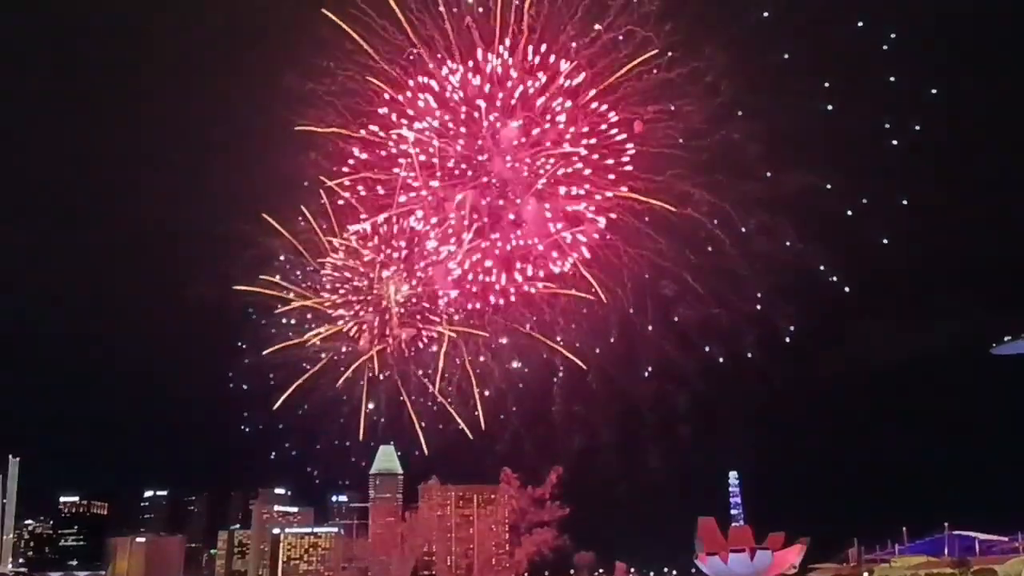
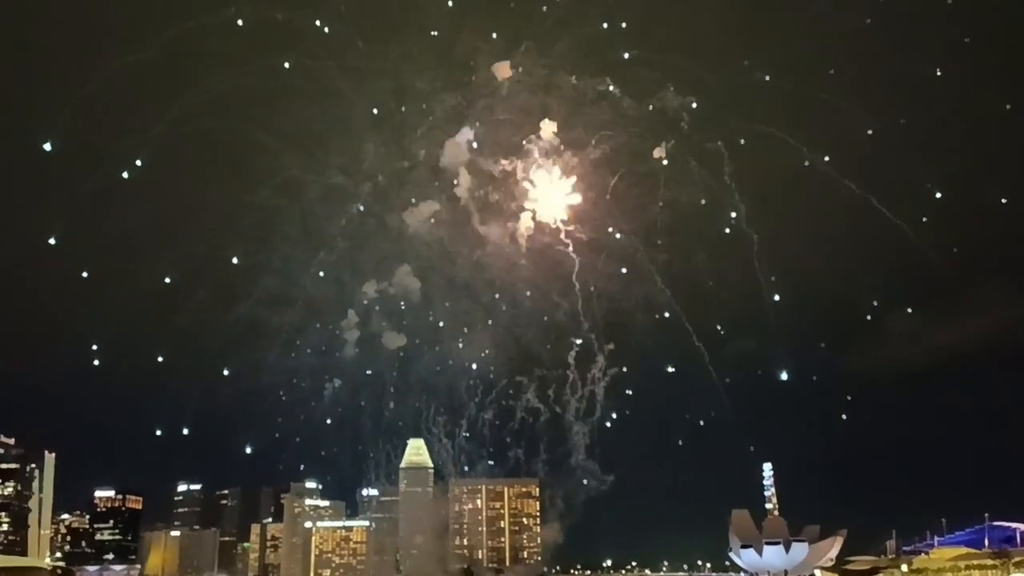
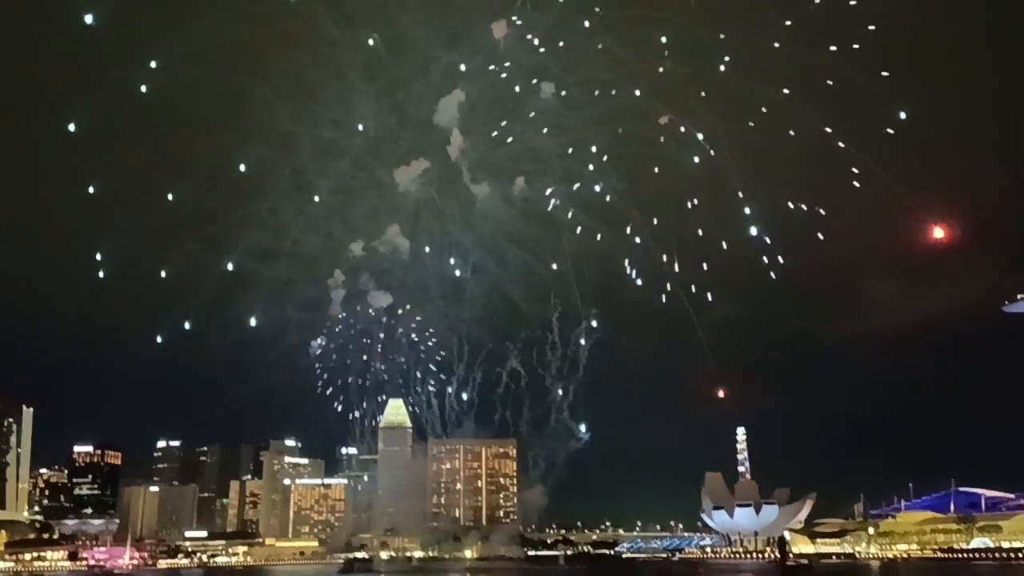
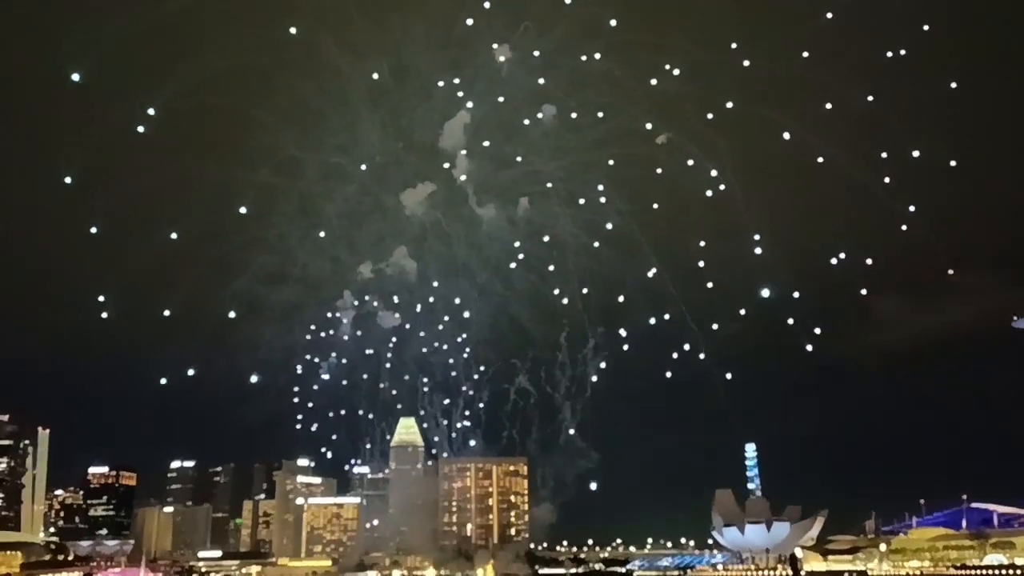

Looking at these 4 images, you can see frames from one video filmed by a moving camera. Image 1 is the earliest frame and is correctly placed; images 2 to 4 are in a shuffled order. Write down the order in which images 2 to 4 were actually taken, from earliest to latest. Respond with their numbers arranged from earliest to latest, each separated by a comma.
3, 4, 2
